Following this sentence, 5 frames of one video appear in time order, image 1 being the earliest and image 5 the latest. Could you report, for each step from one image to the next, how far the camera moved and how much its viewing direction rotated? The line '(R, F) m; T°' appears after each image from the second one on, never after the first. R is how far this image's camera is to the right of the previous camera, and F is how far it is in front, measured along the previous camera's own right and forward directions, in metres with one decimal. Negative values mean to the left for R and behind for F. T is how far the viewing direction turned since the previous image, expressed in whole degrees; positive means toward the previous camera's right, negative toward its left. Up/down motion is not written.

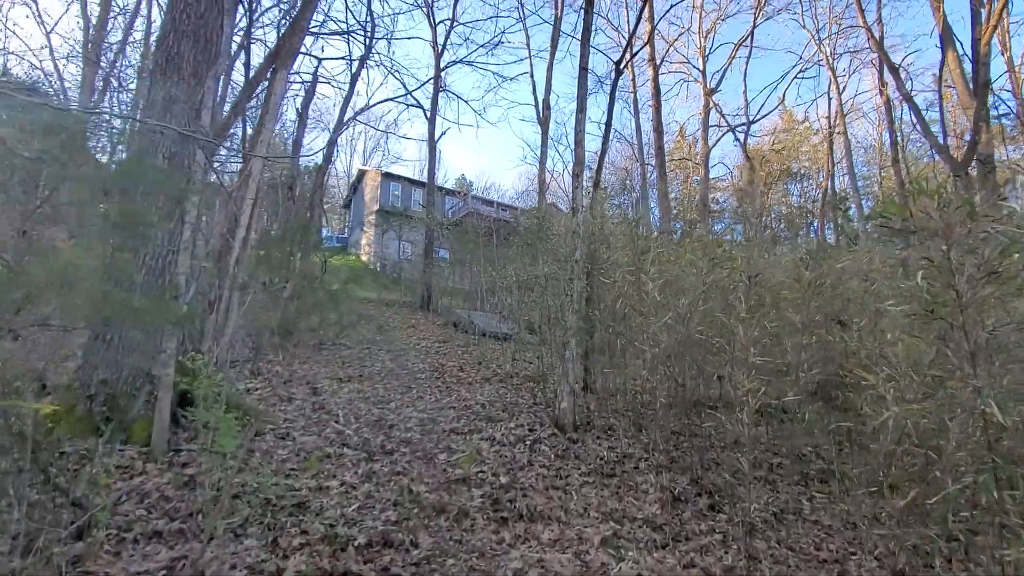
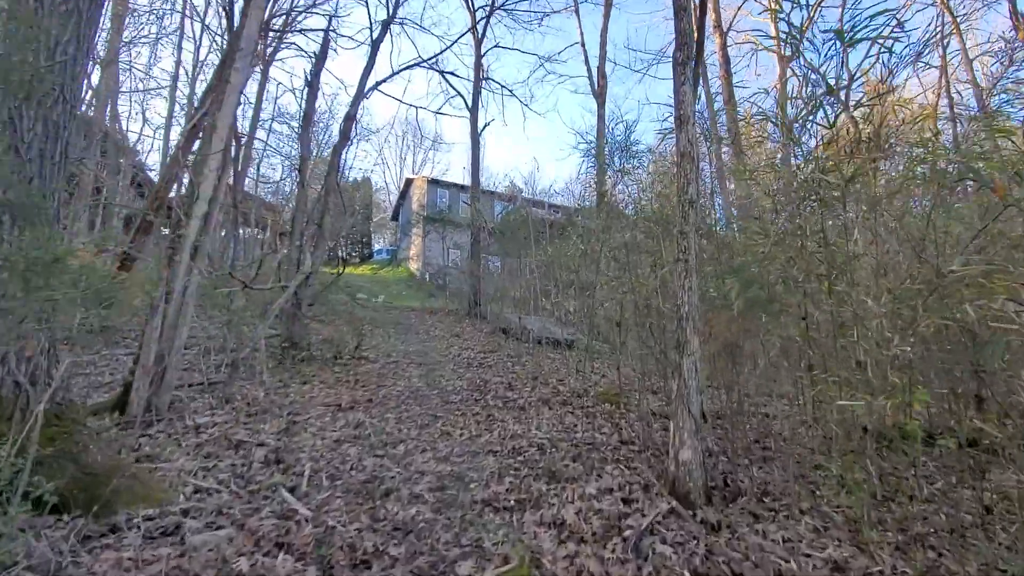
(-0.1, +2.5) m; -6°
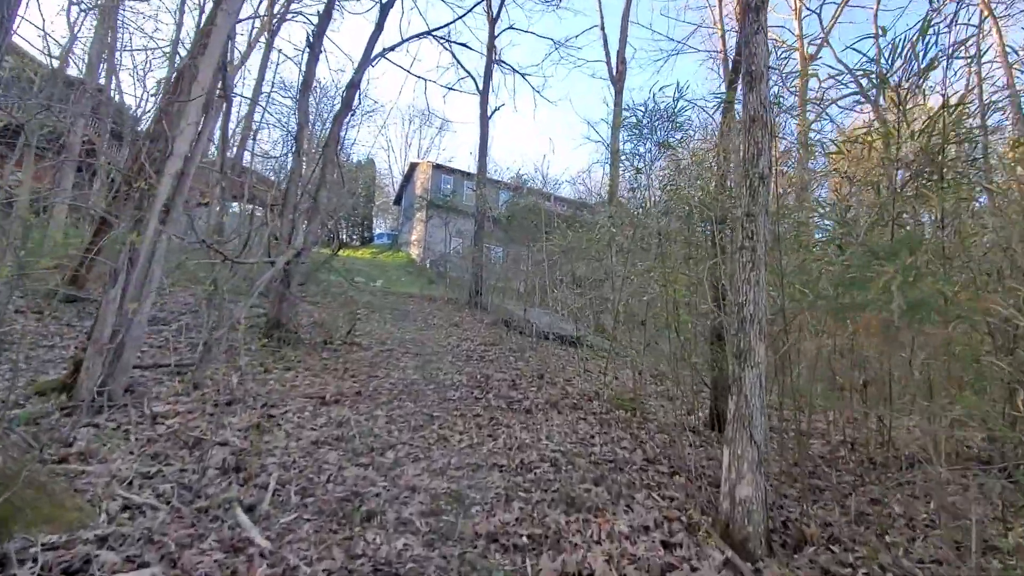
(-0.1, +0.7) m; 0°
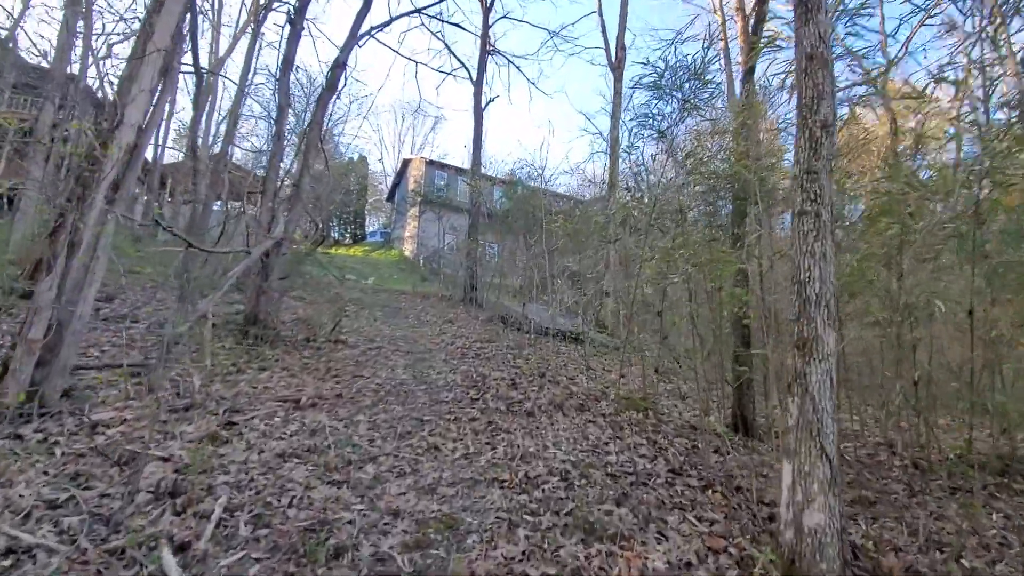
(0.0, +0.6) m; +1°
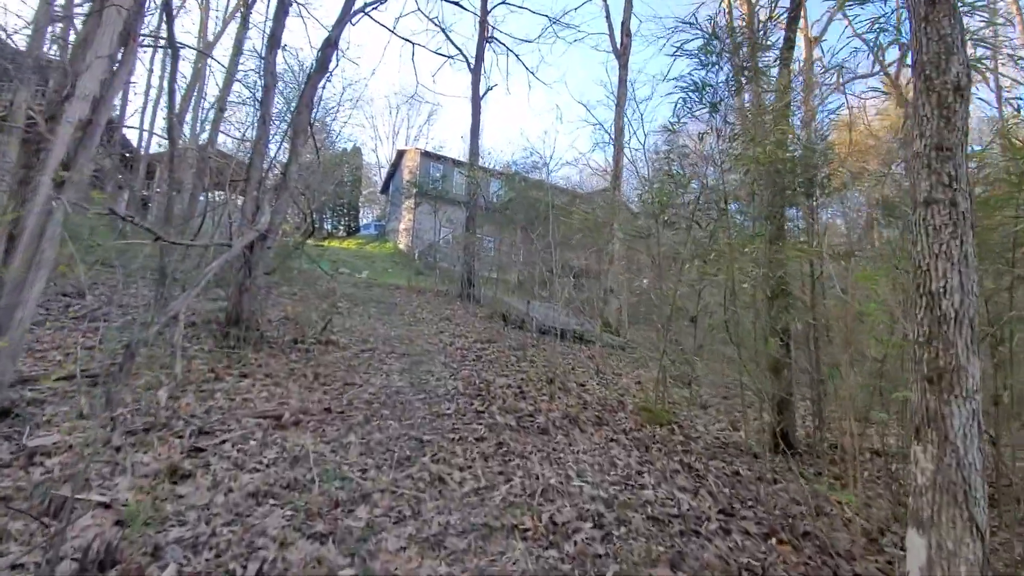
(-0.1, +0.6) m; +1°
